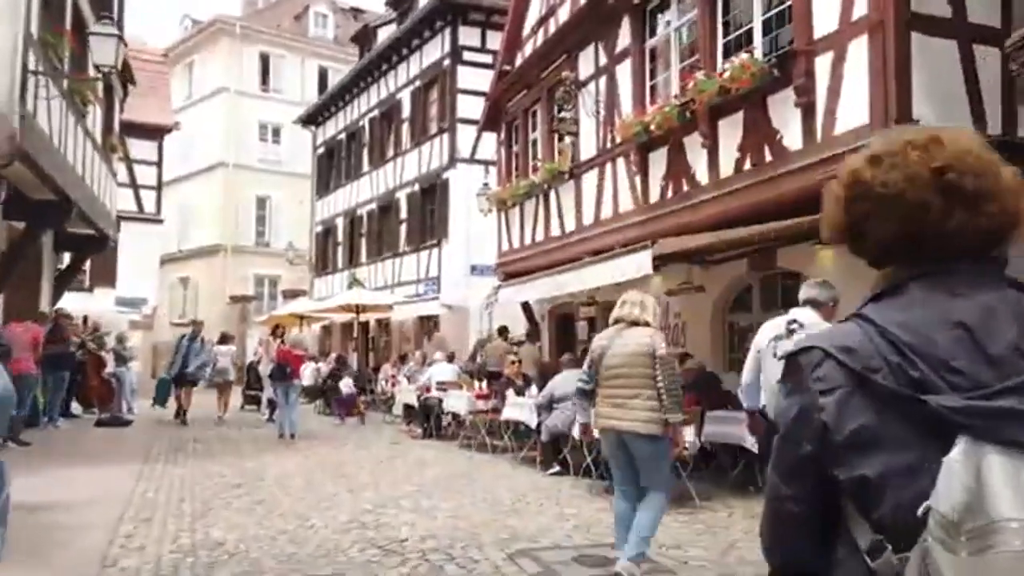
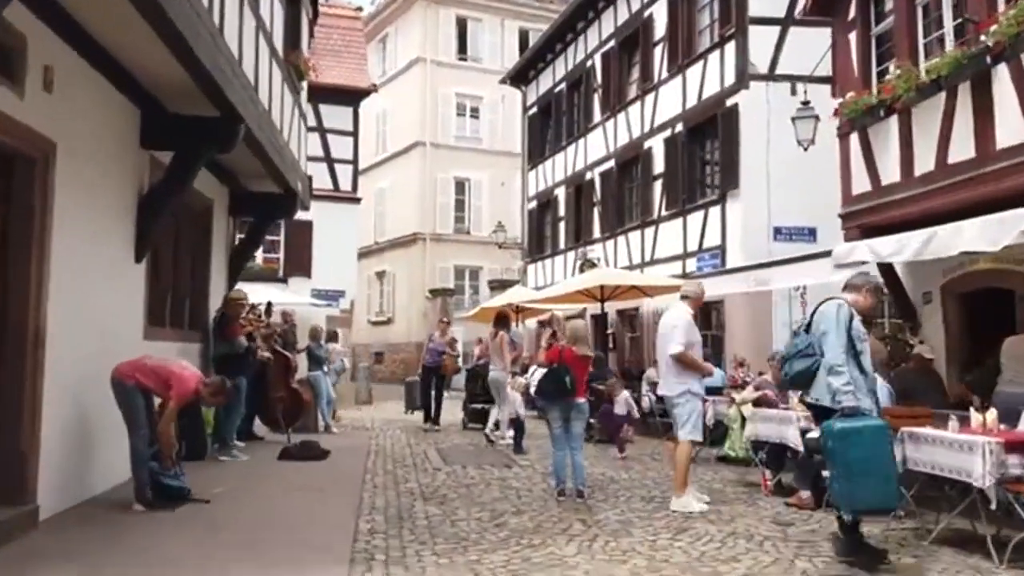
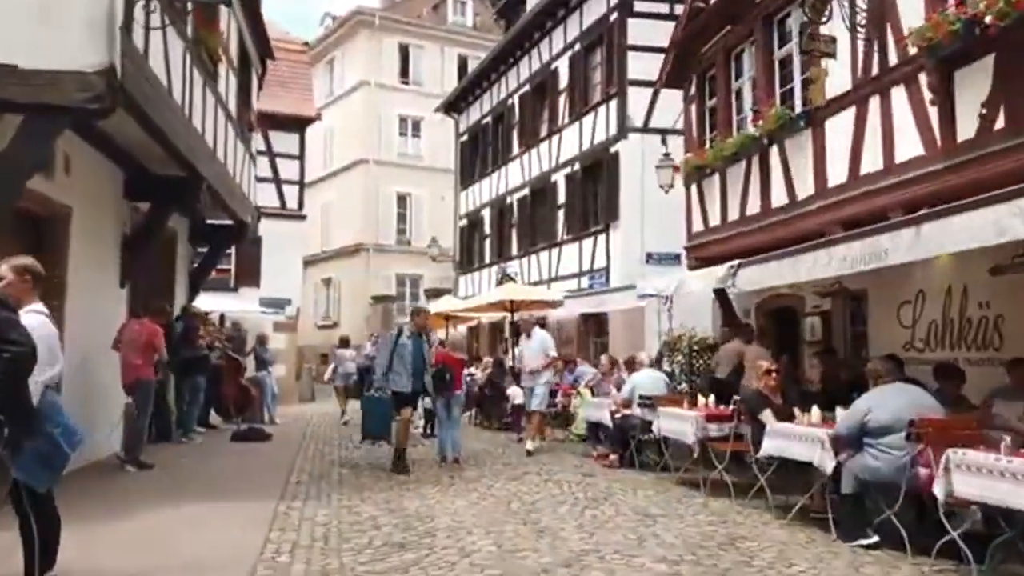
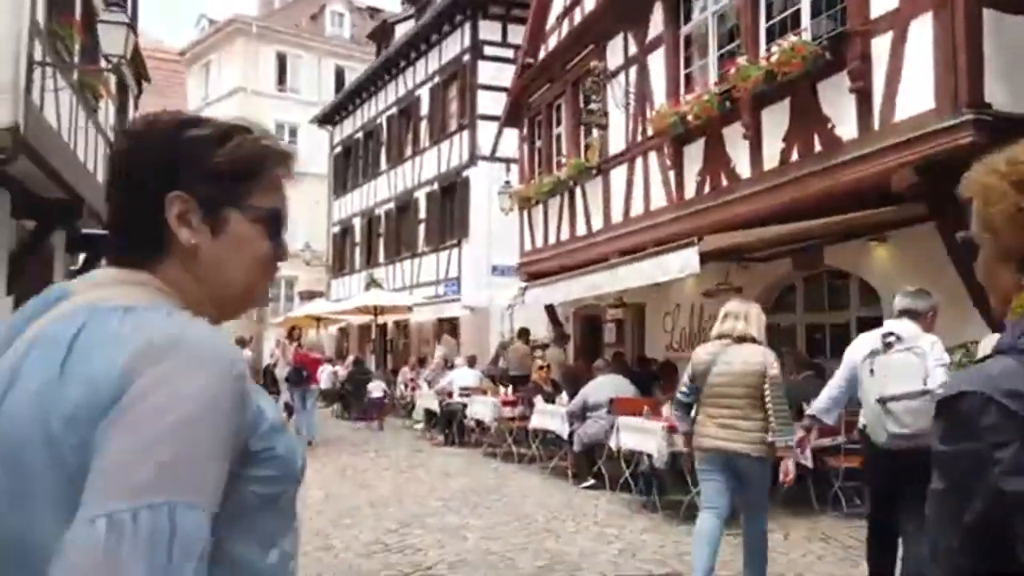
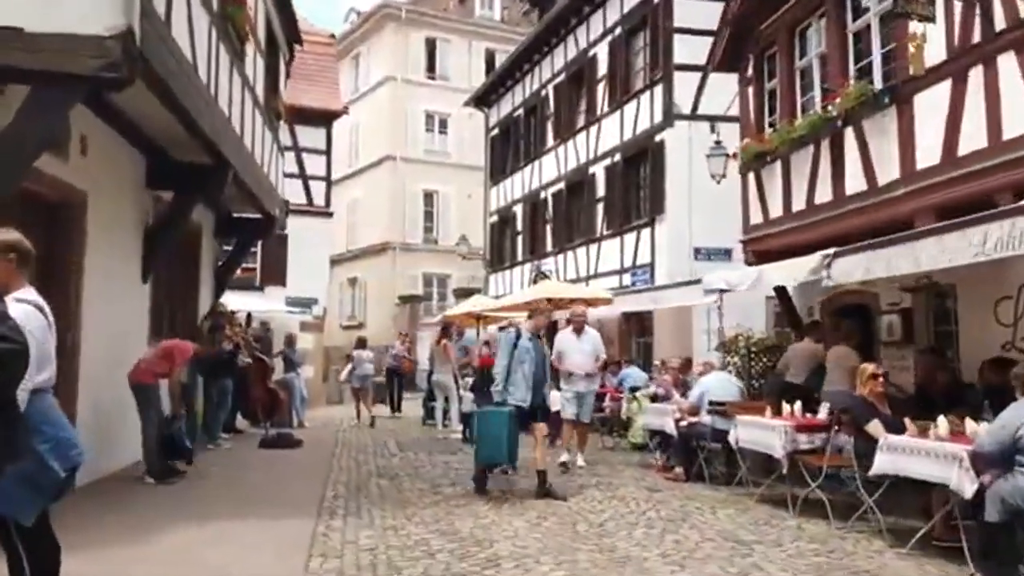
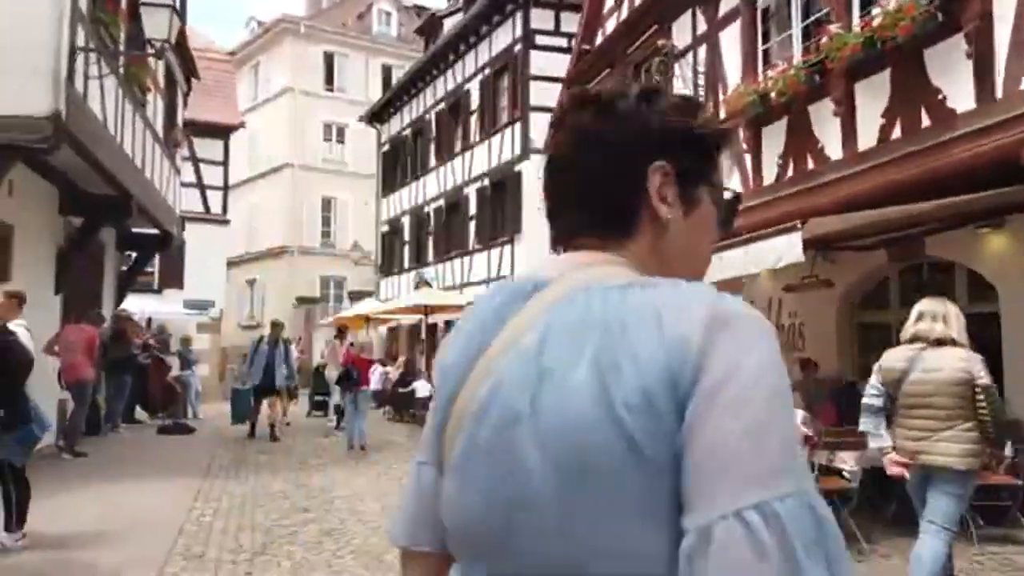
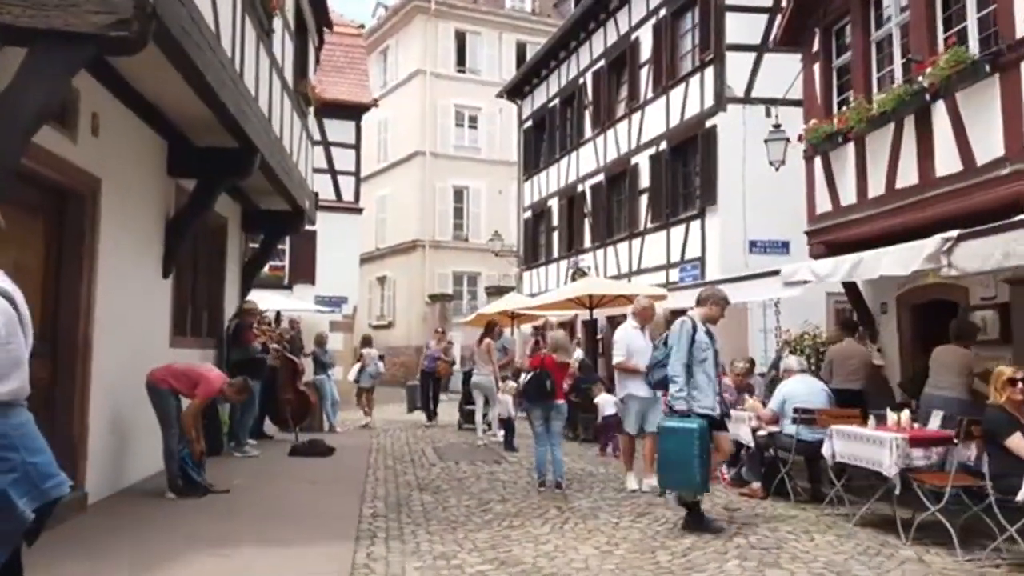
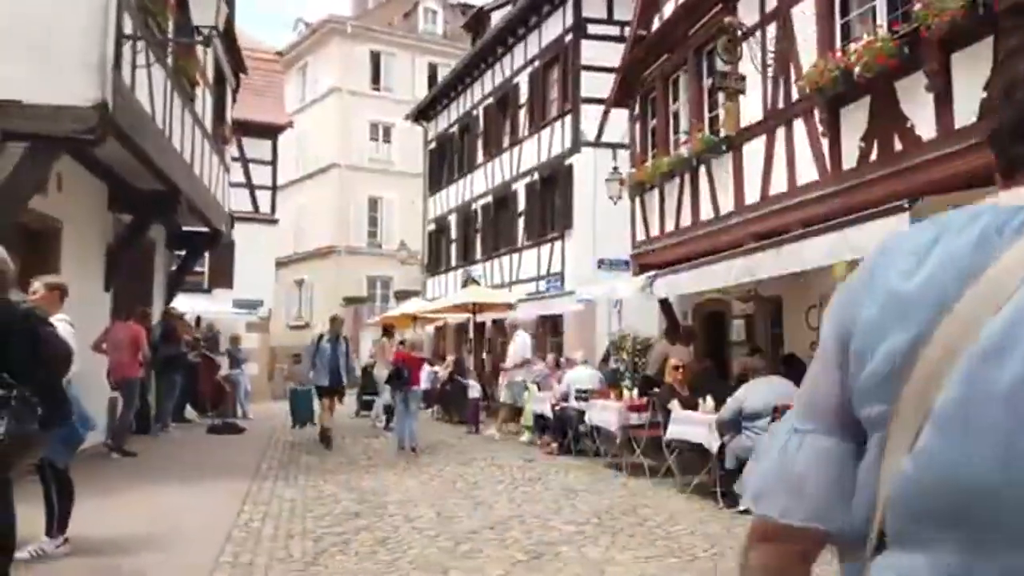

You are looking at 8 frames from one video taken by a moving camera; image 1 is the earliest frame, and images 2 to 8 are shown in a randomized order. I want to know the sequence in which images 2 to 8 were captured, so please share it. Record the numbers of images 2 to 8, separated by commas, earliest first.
4, 6, 8, 3, 5, 7, 2
